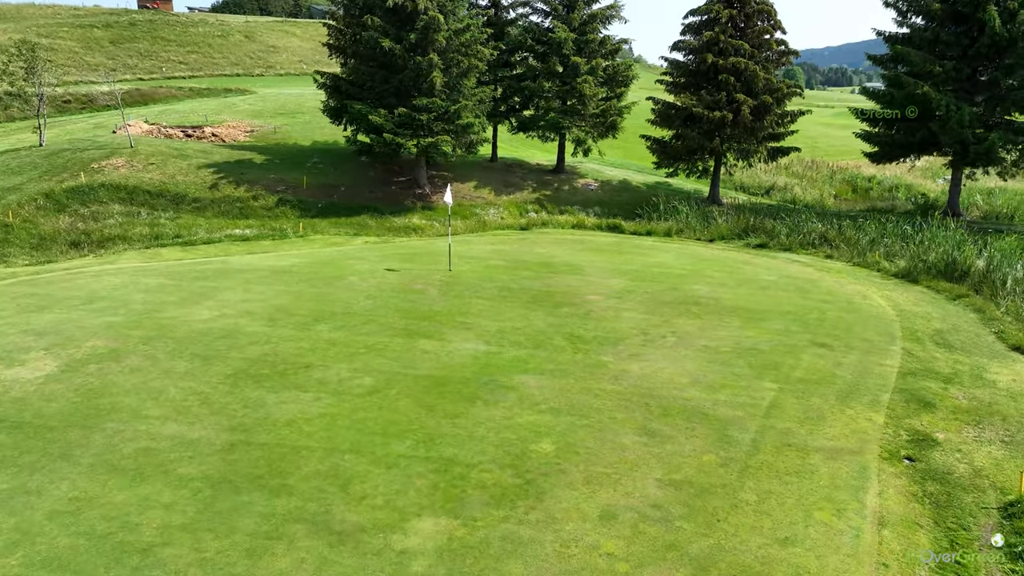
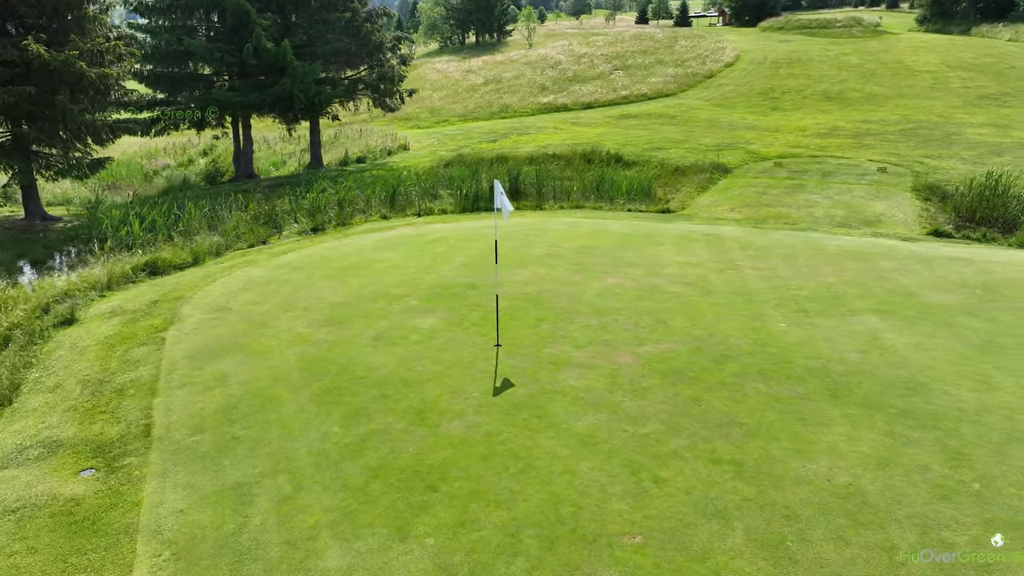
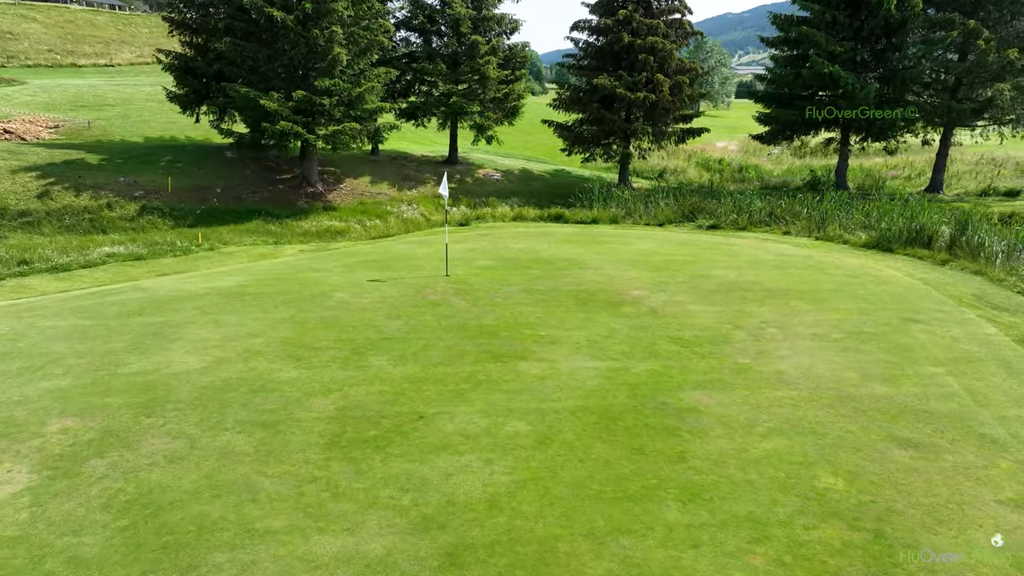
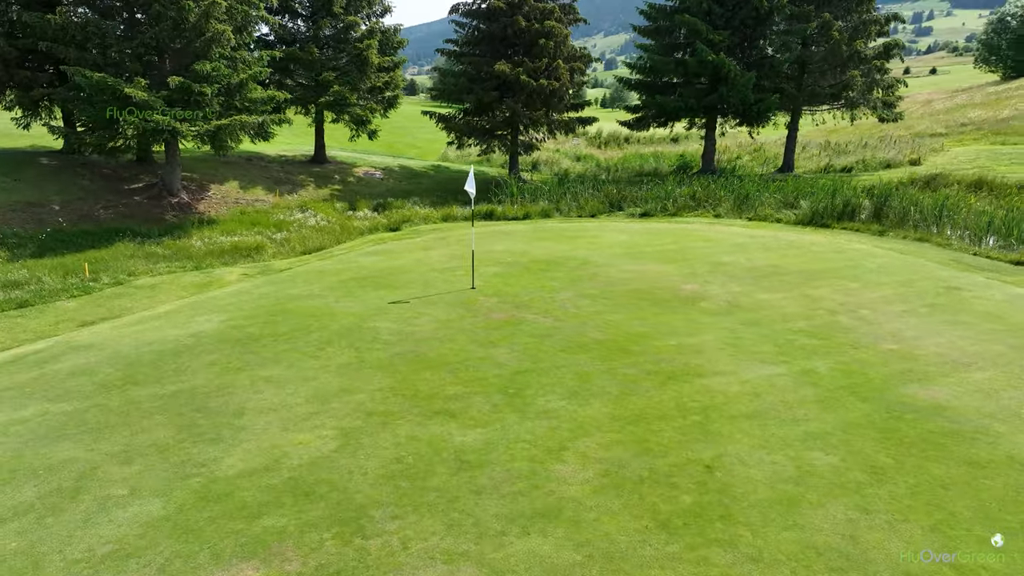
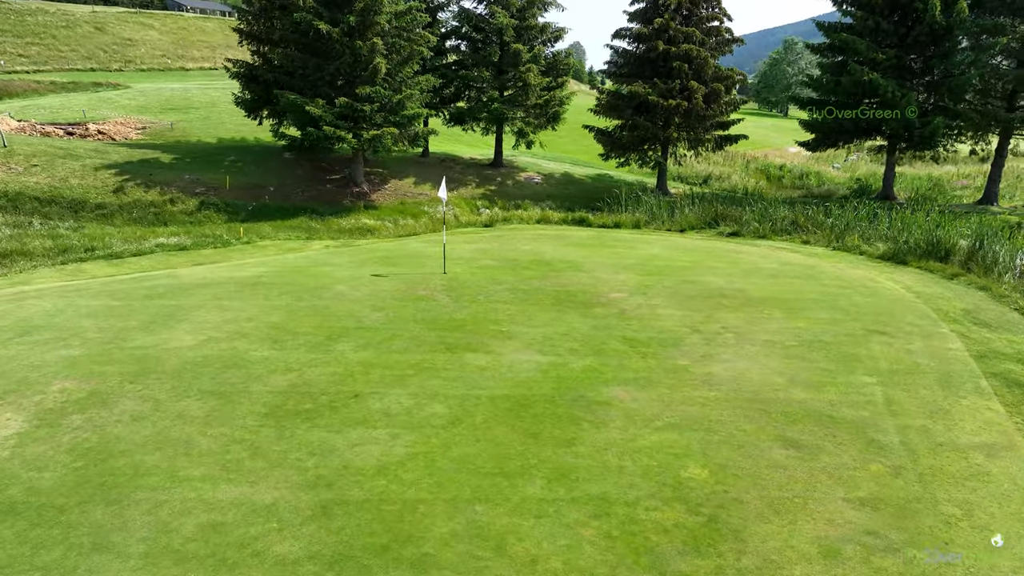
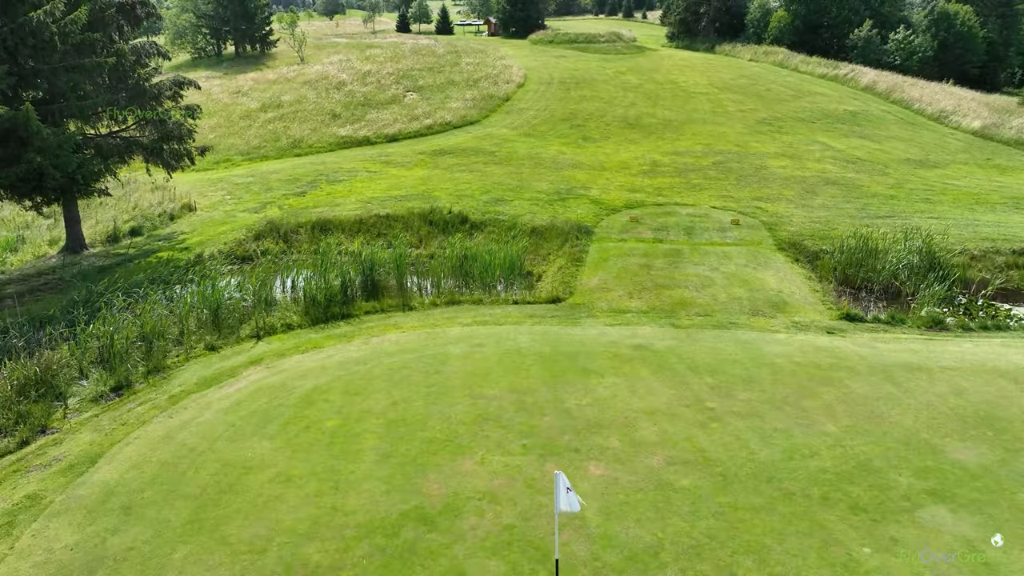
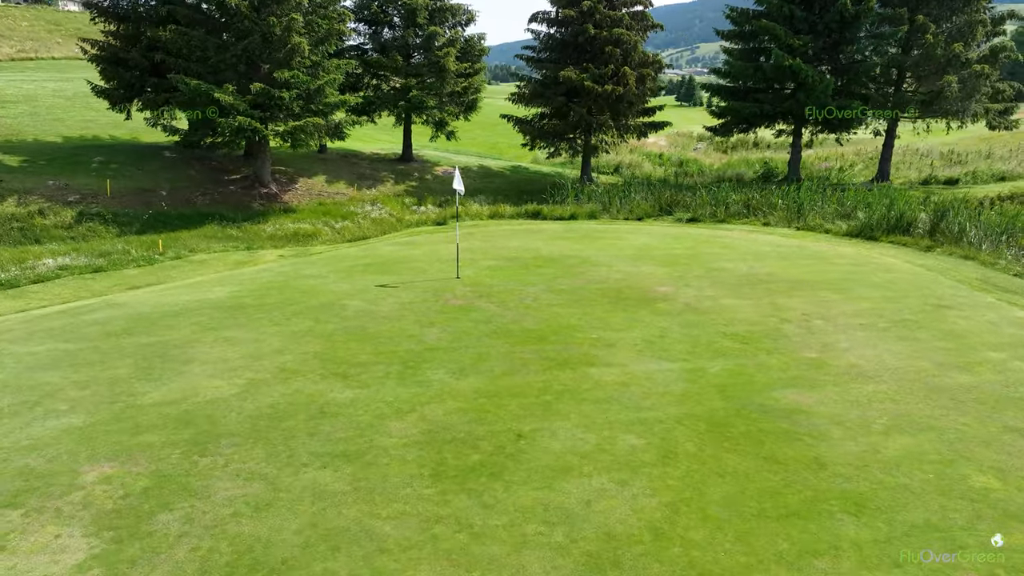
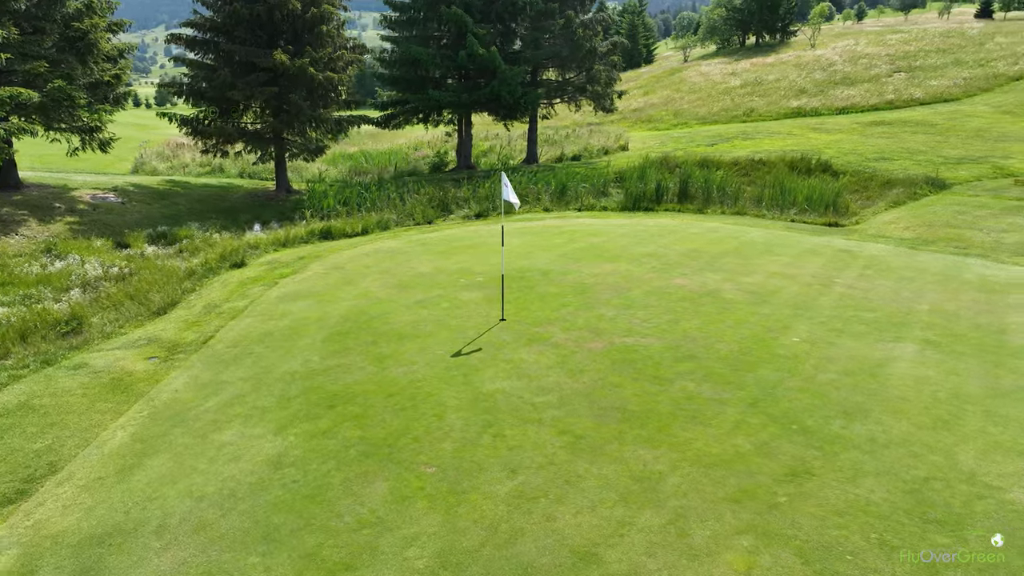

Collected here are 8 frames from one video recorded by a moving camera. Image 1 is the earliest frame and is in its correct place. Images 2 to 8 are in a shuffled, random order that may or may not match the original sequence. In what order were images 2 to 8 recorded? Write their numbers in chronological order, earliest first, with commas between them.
5, 3, 7, 4, 8, 2, 6
